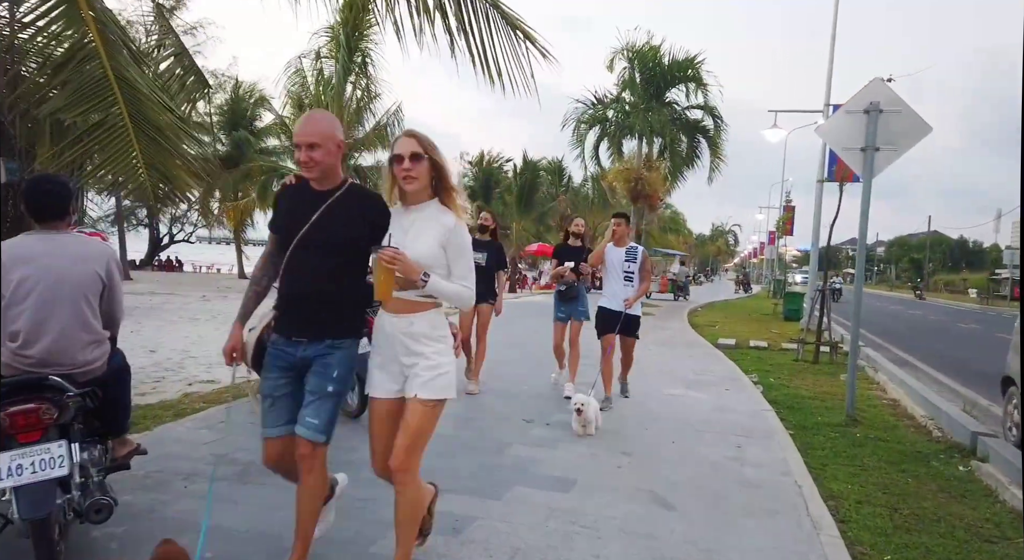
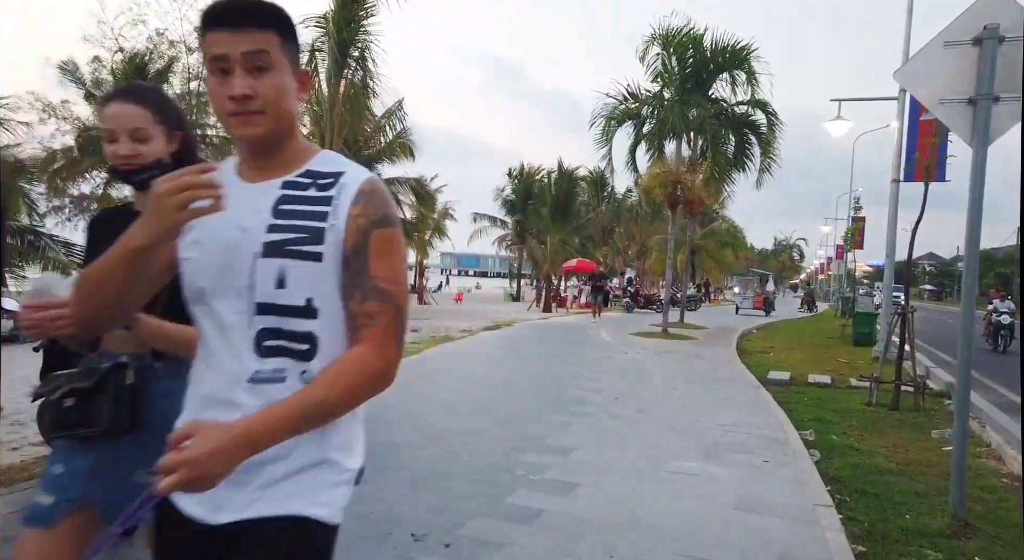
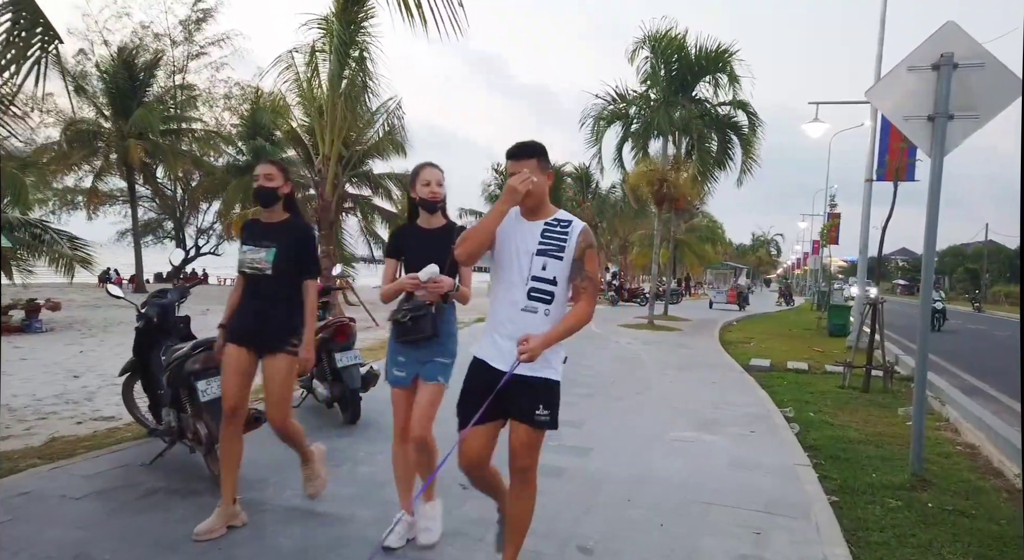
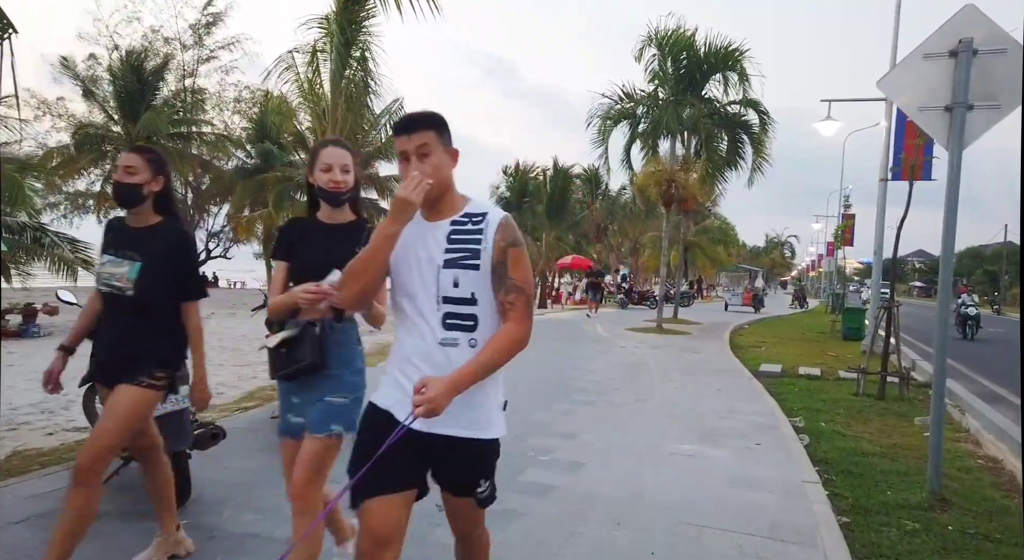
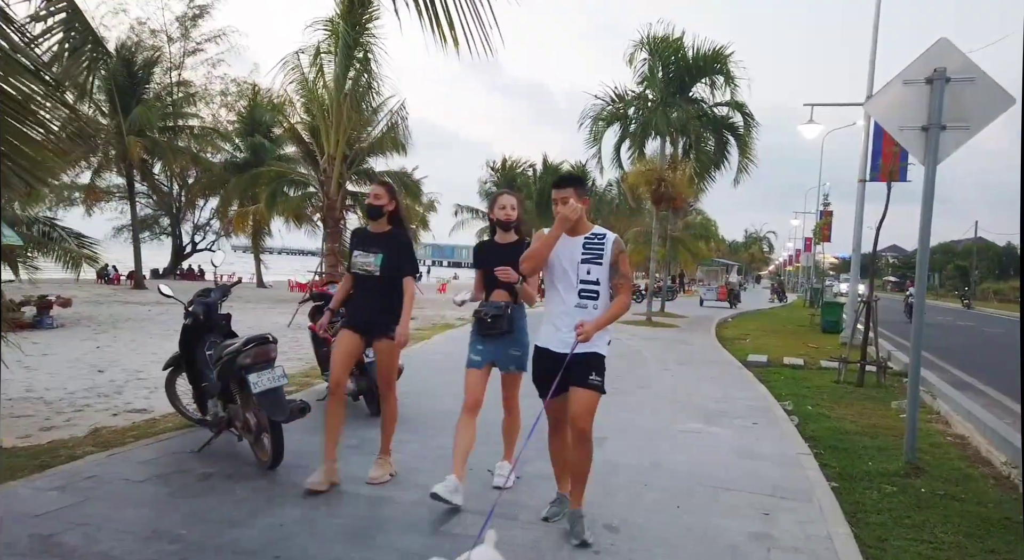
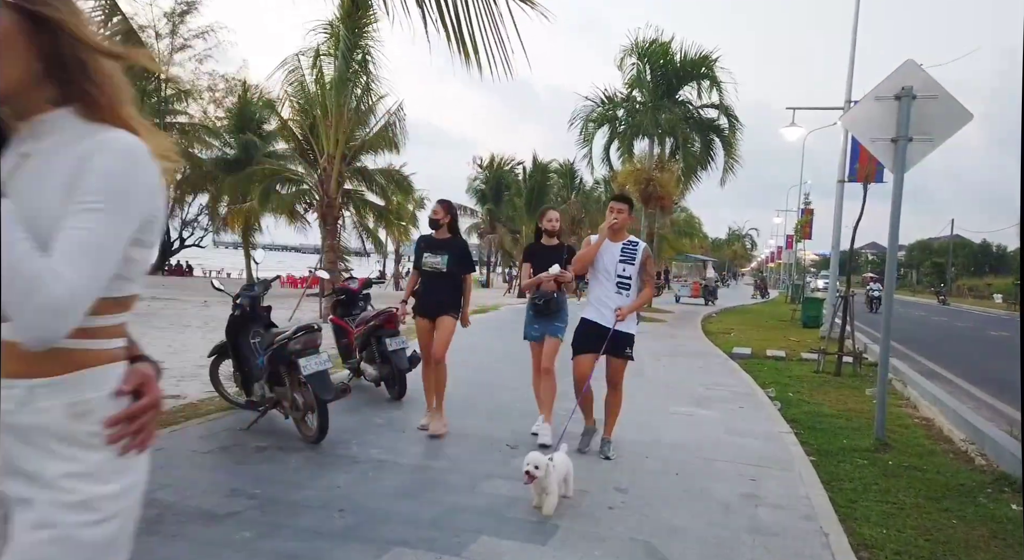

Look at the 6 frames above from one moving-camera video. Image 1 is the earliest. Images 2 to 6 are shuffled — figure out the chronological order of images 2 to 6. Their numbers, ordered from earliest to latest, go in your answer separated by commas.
6, 5, 3, 4, 2
